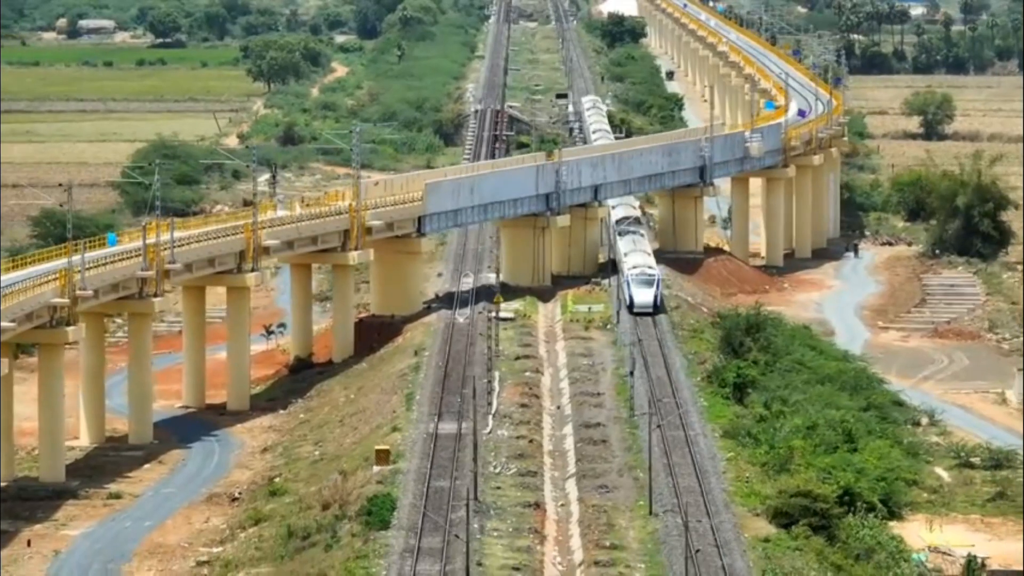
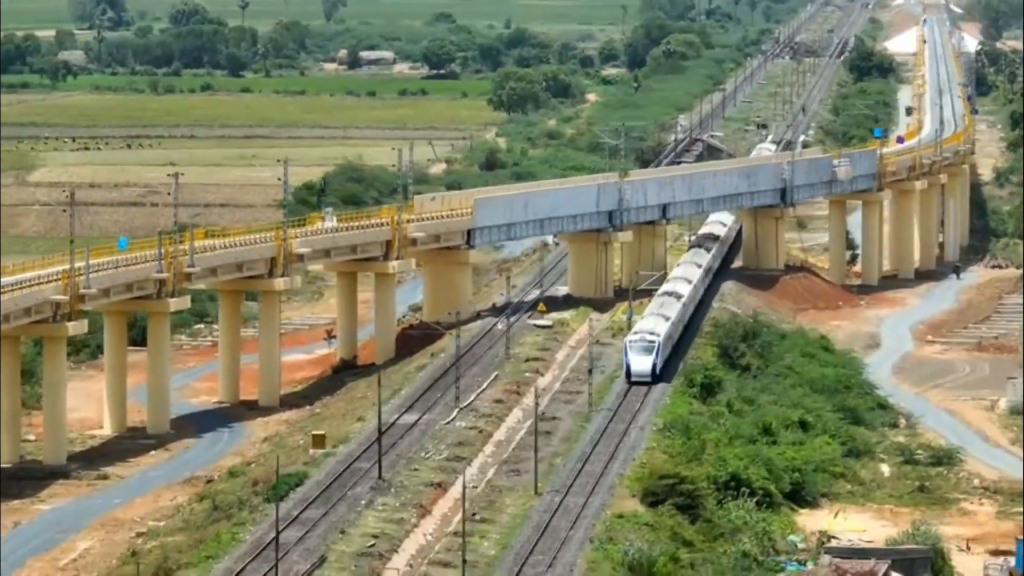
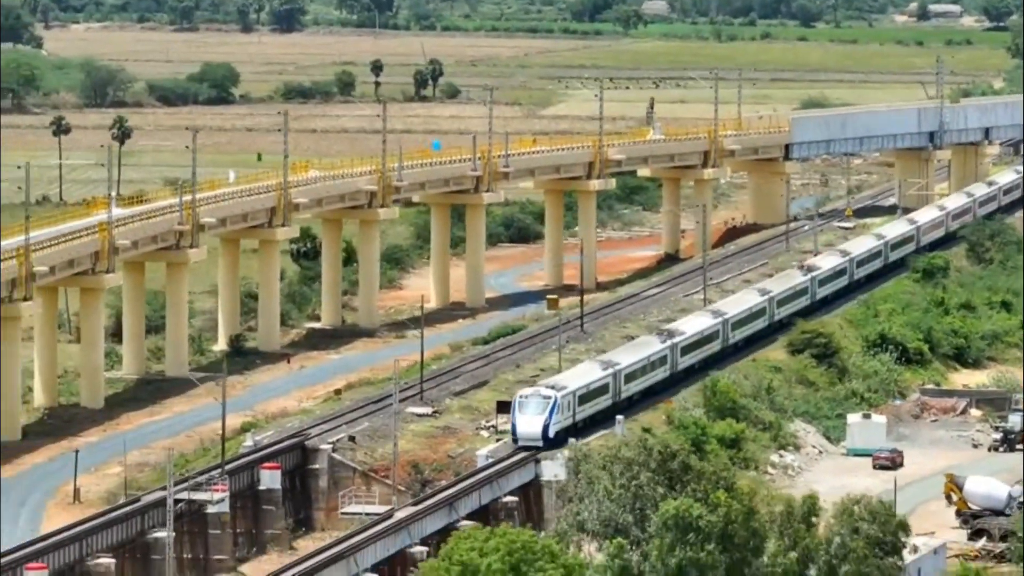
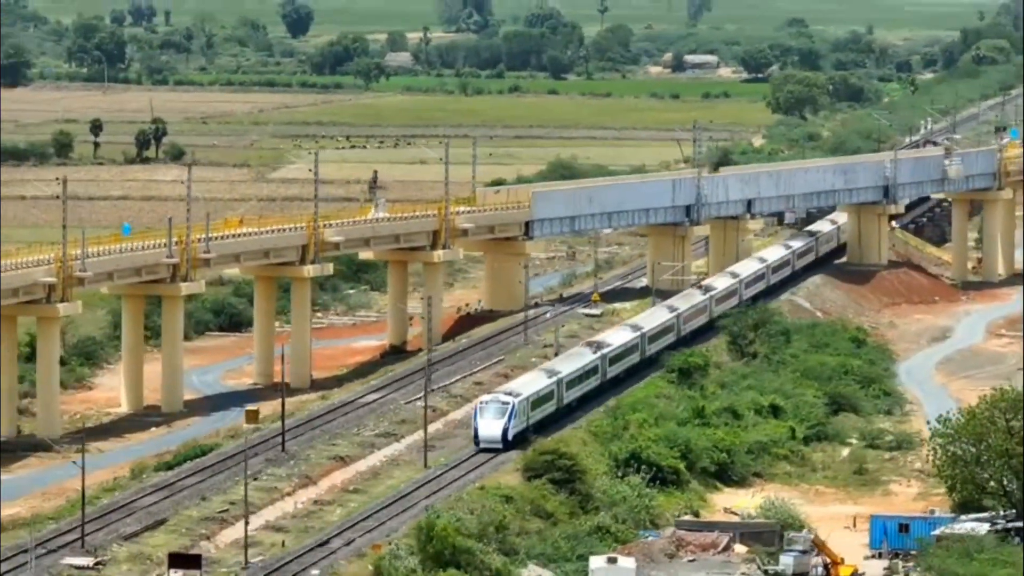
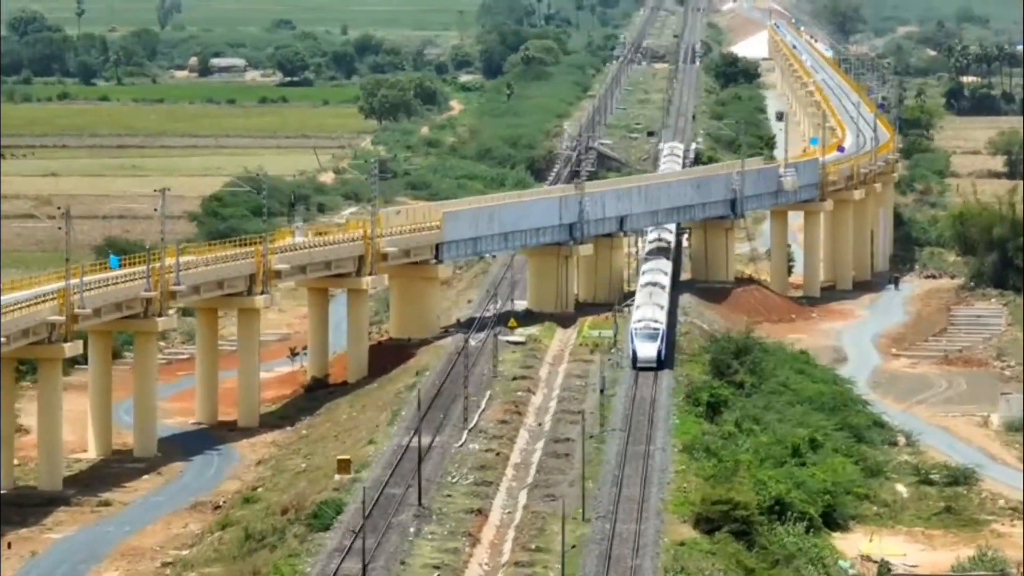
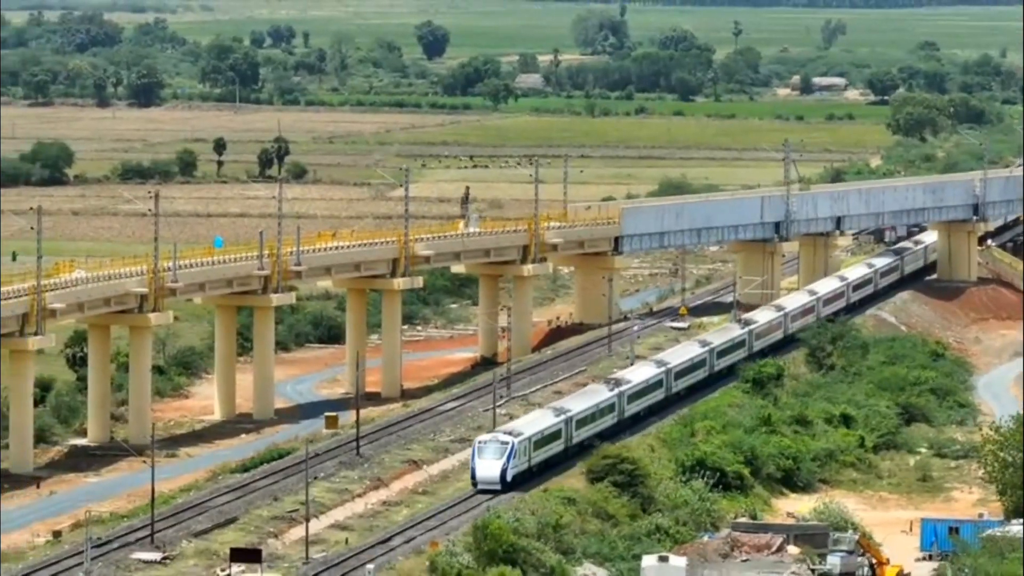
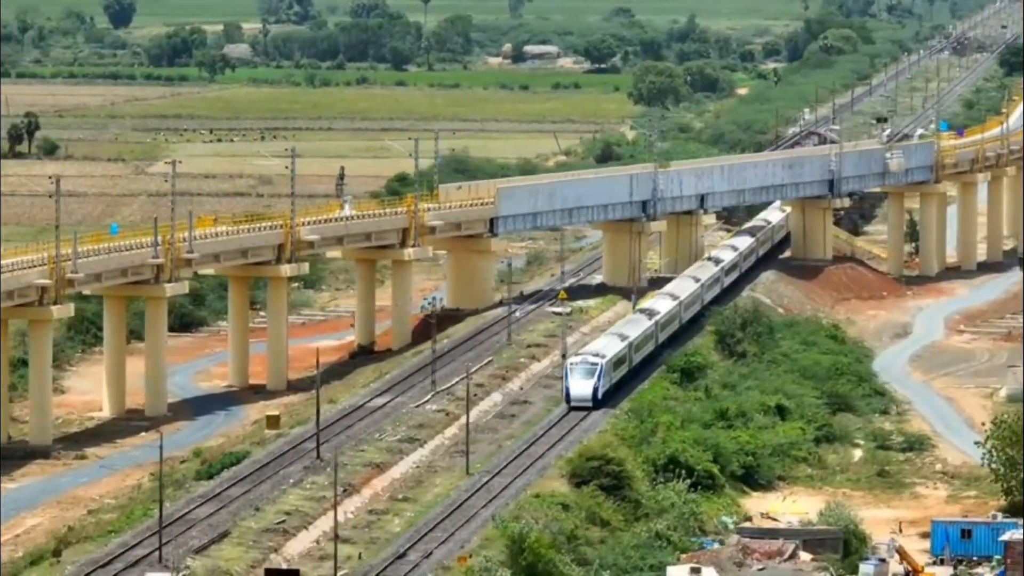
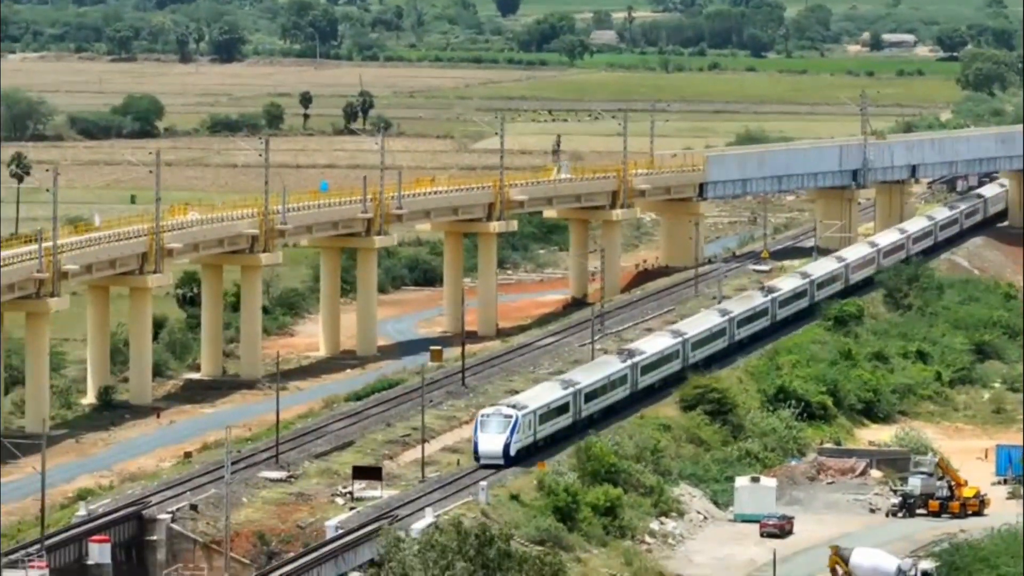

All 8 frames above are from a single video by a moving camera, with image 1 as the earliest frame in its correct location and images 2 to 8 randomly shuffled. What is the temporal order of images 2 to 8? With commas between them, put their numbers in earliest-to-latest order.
5, 2, 7, 4, 6, 8, 3
